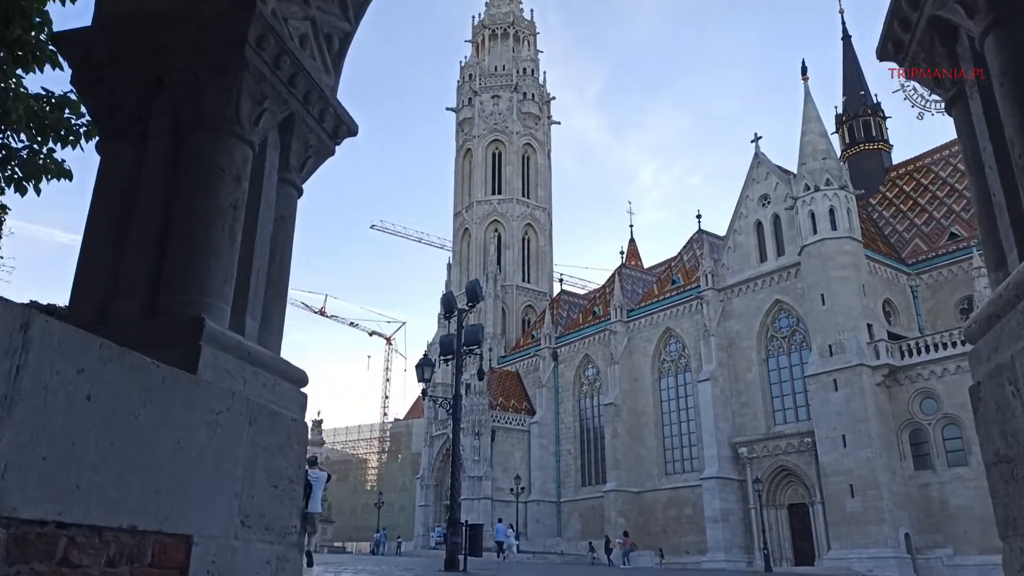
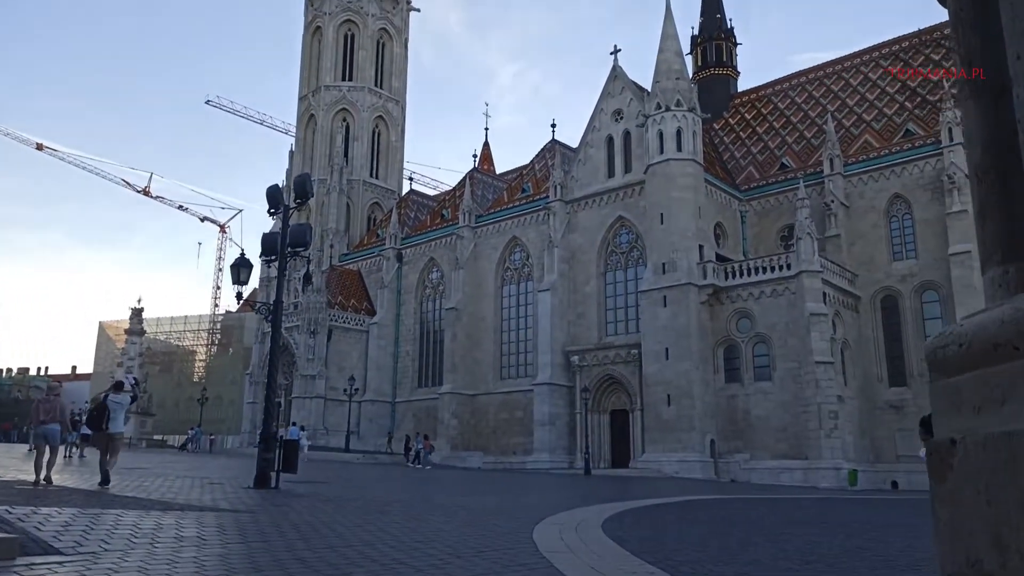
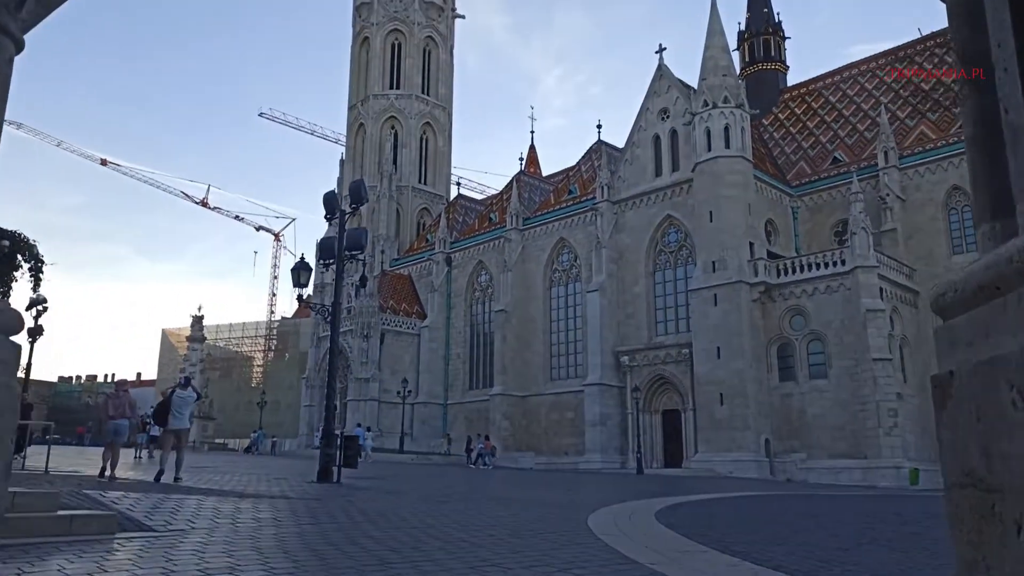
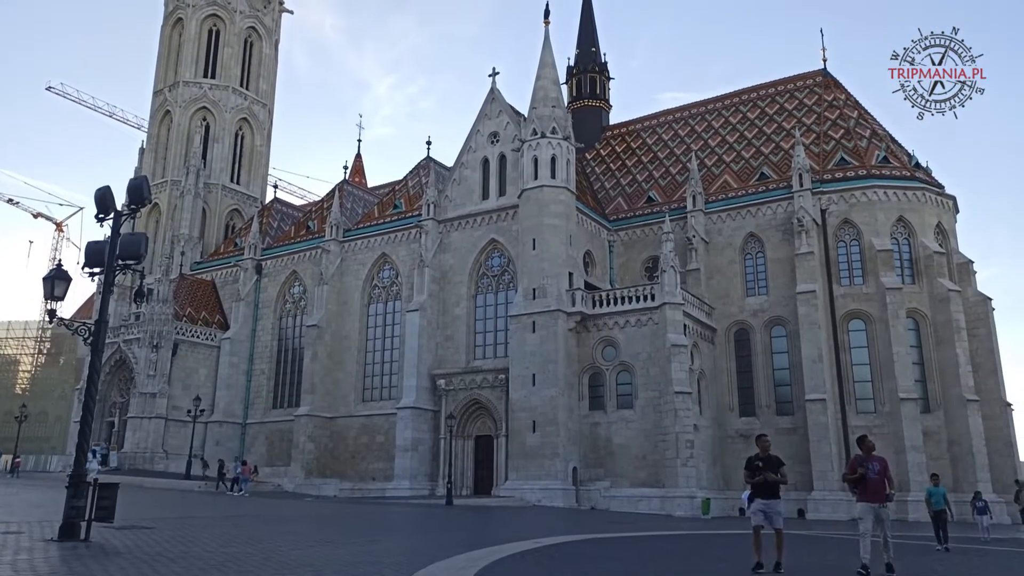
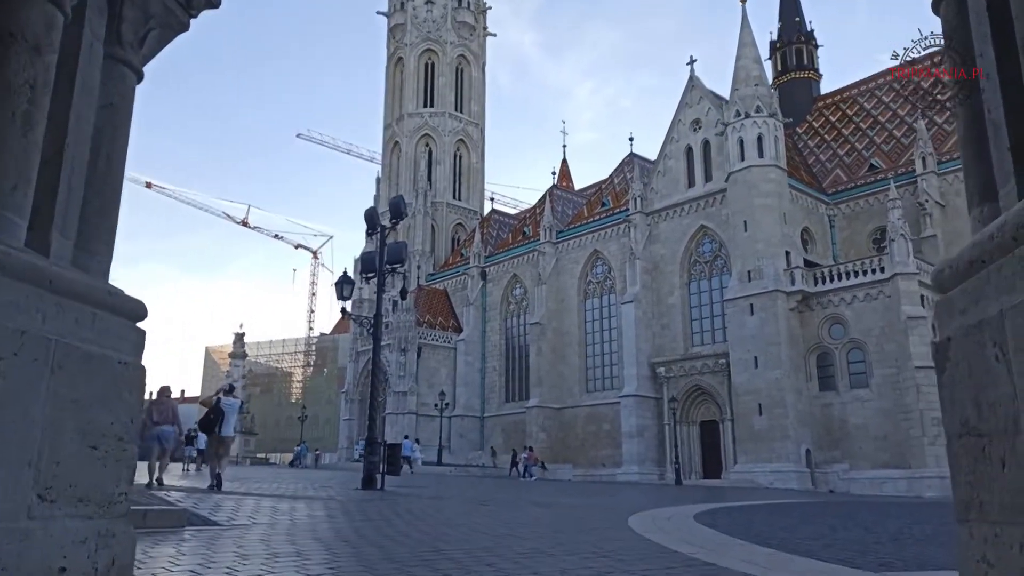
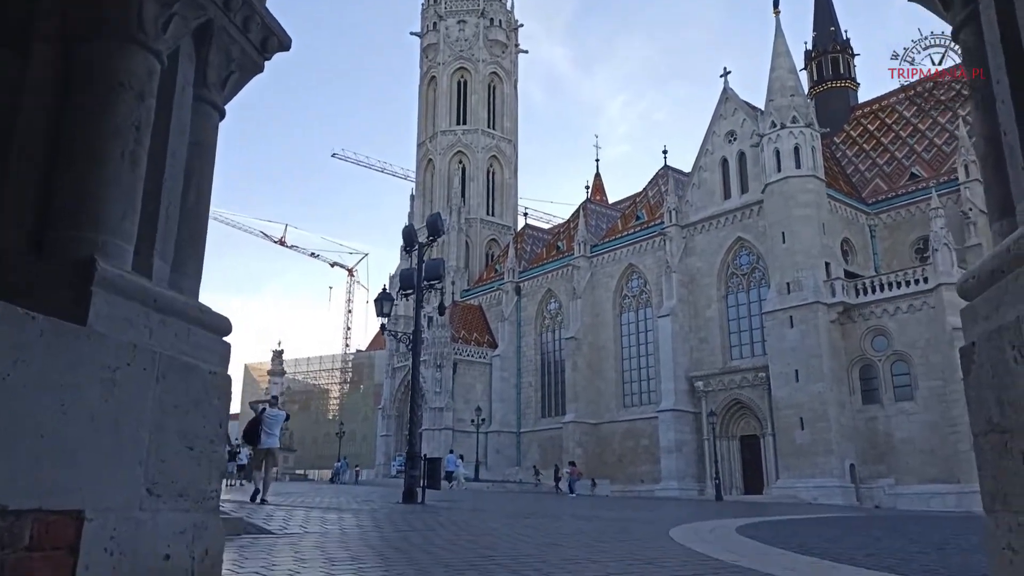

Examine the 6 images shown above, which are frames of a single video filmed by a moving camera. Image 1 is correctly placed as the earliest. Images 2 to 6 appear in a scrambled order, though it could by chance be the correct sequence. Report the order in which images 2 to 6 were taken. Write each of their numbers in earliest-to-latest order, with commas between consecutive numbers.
6, 5, 3, 2, 4
